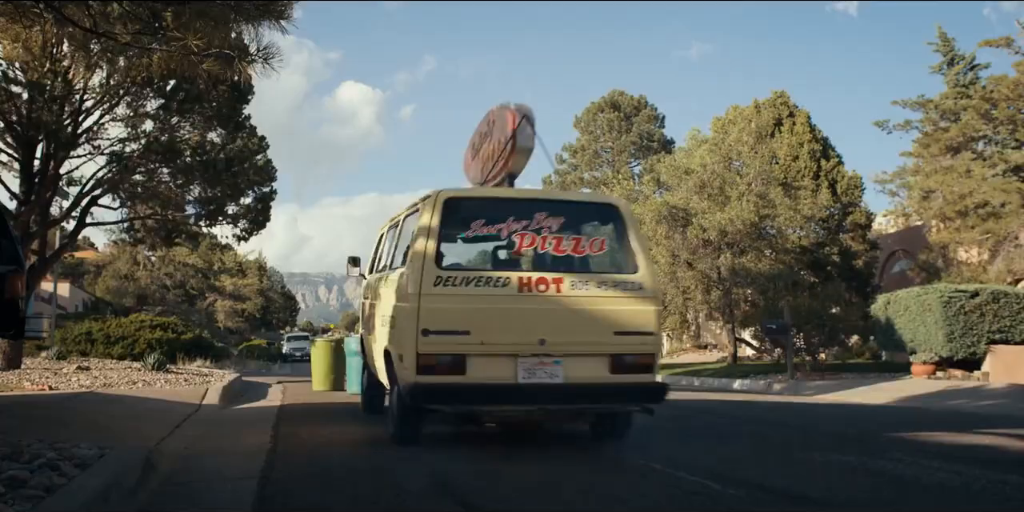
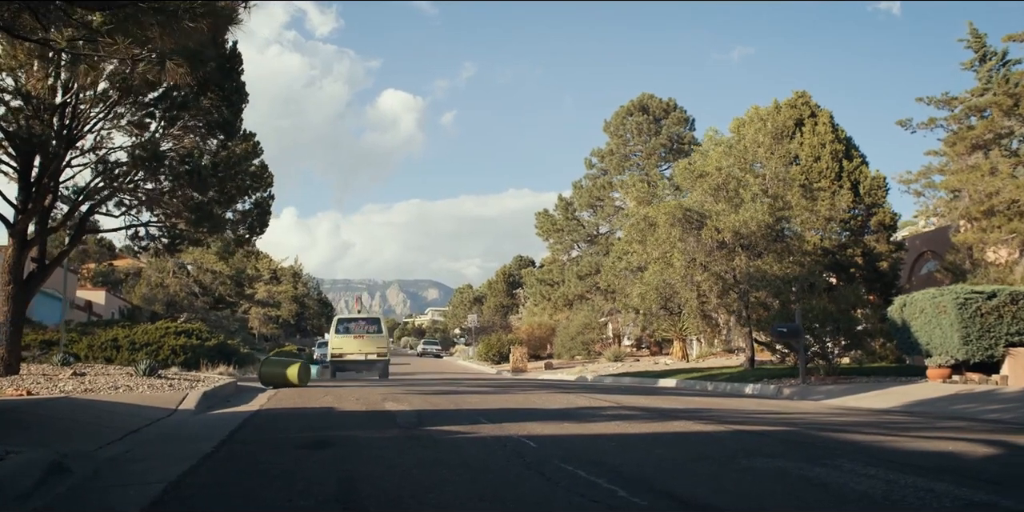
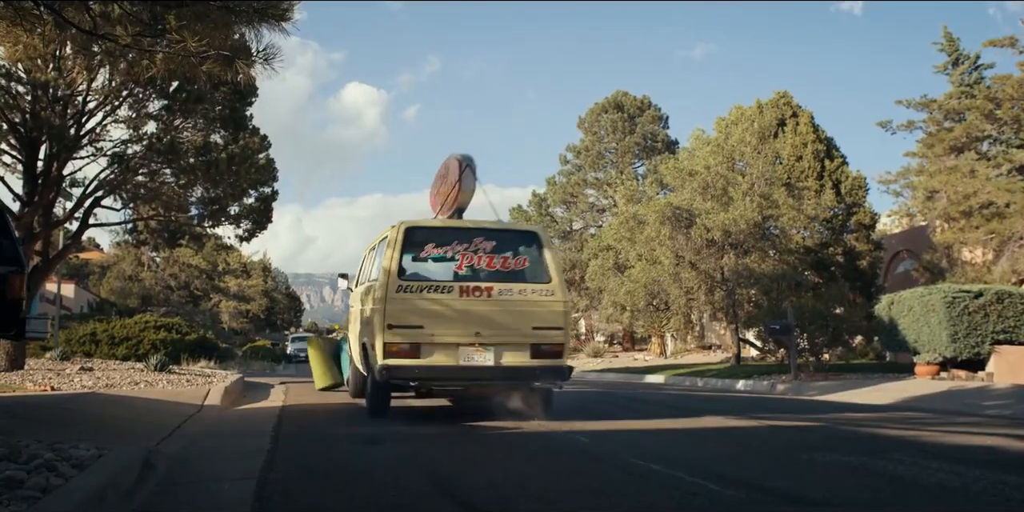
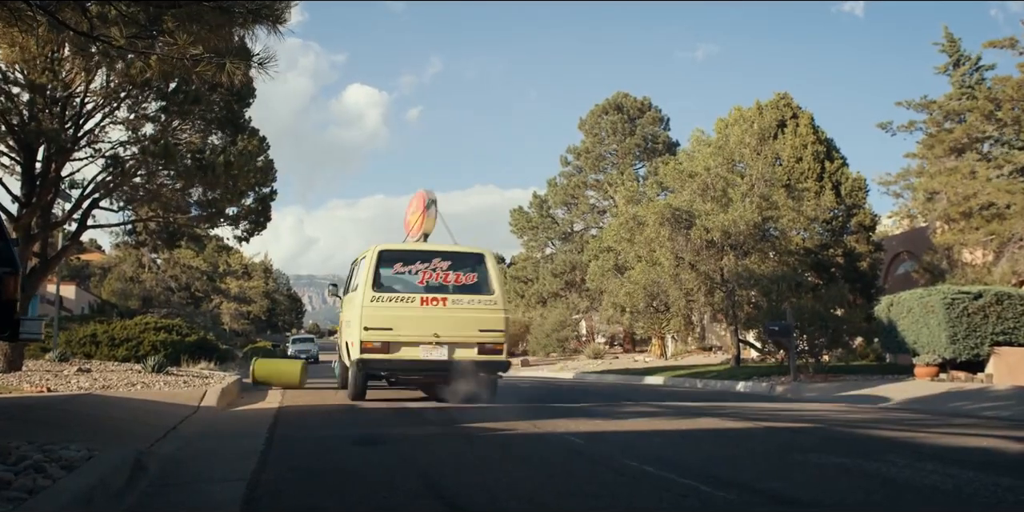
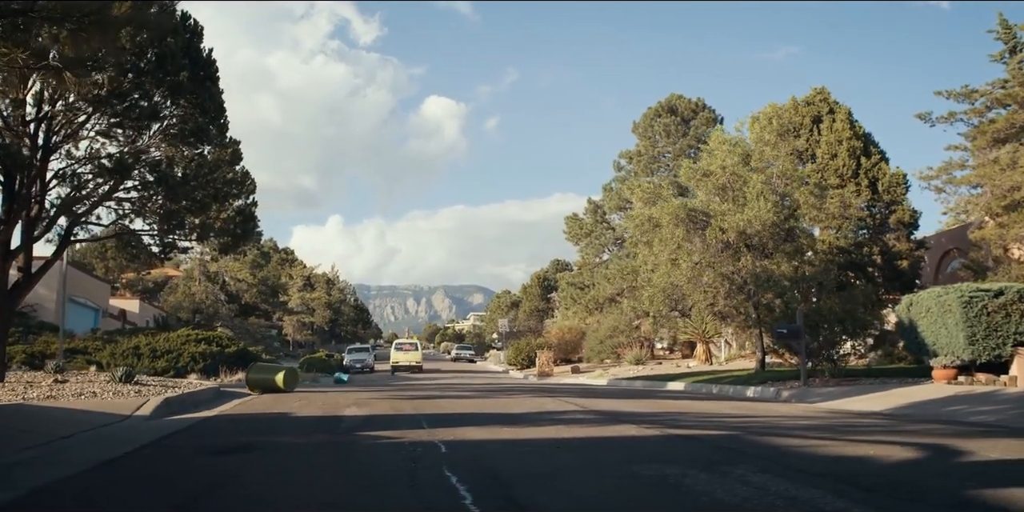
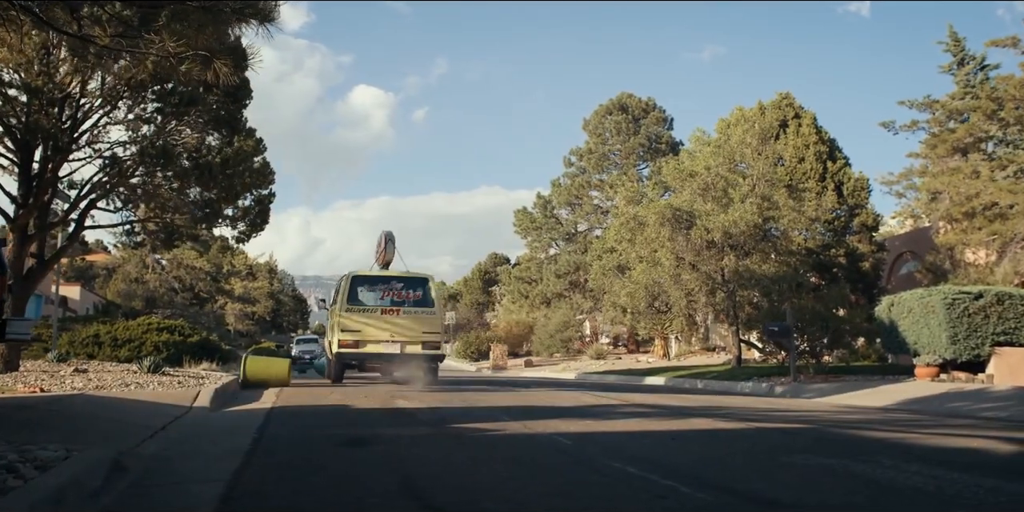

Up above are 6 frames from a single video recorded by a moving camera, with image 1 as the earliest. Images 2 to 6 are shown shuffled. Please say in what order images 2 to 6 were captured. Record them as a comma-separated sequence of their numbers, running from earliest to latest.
3, 4, 6, 2, 5
